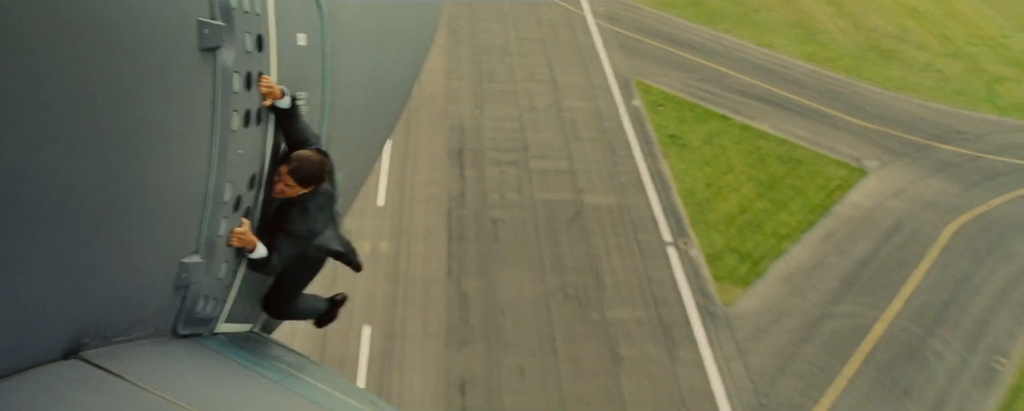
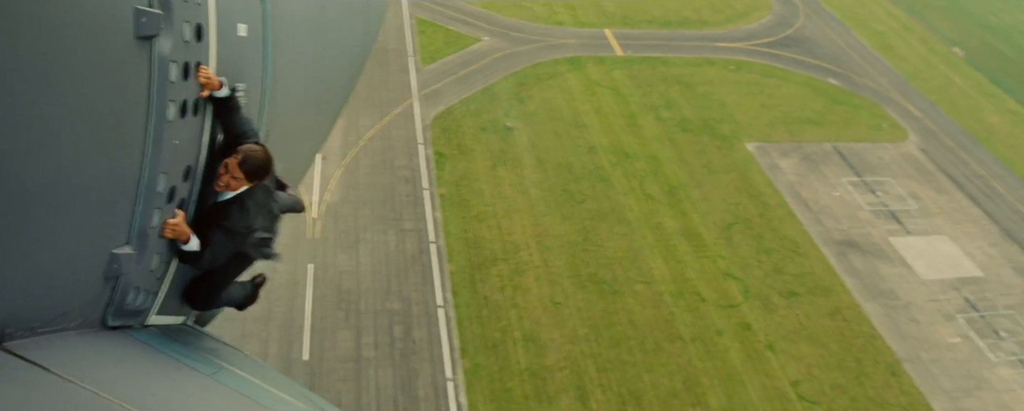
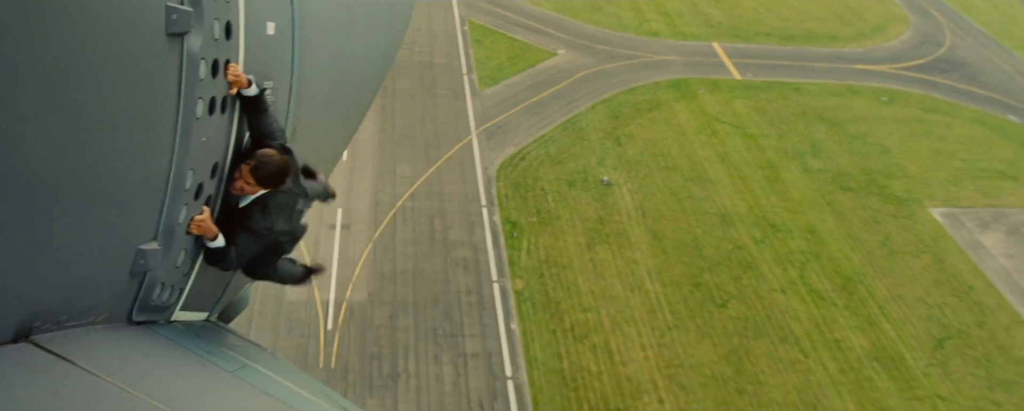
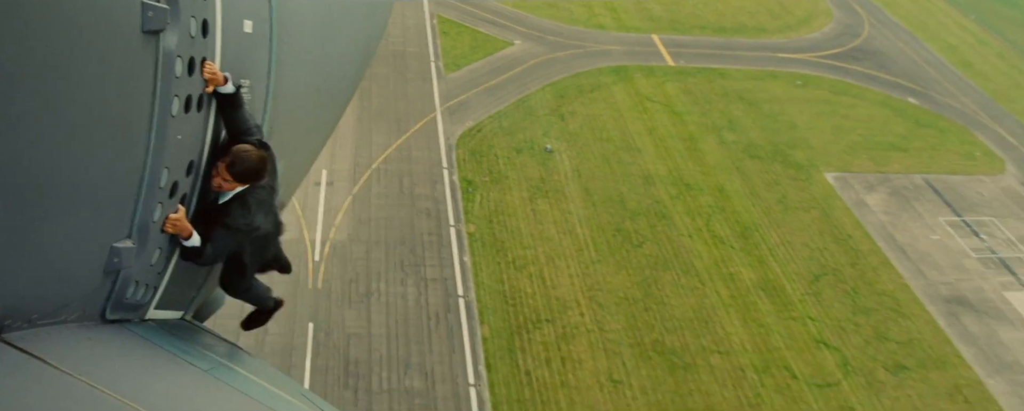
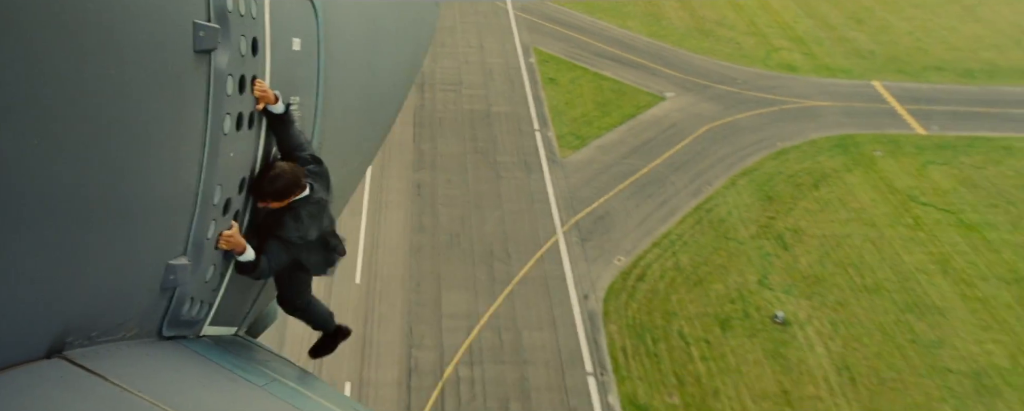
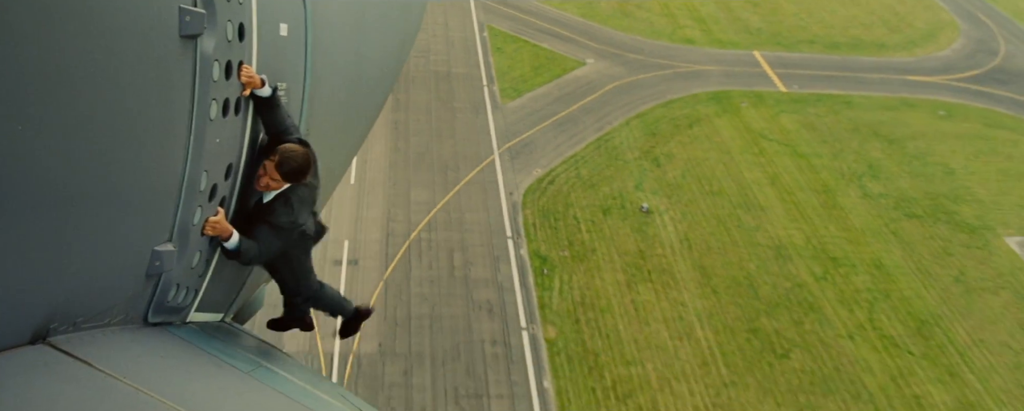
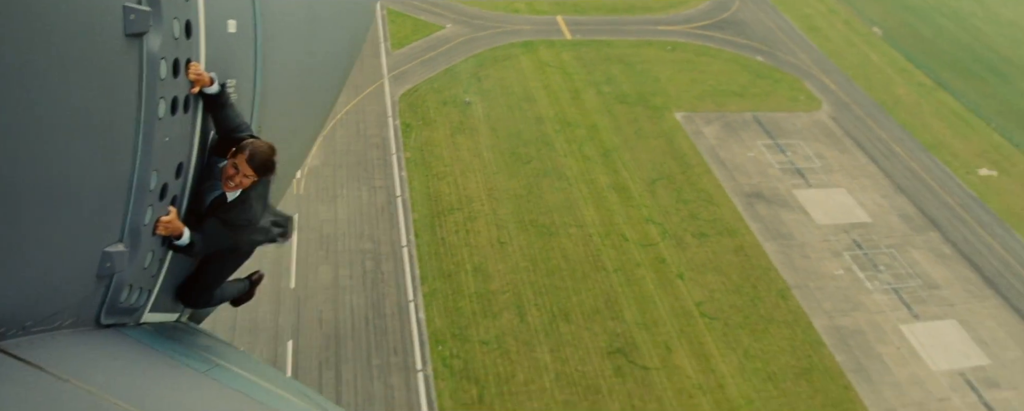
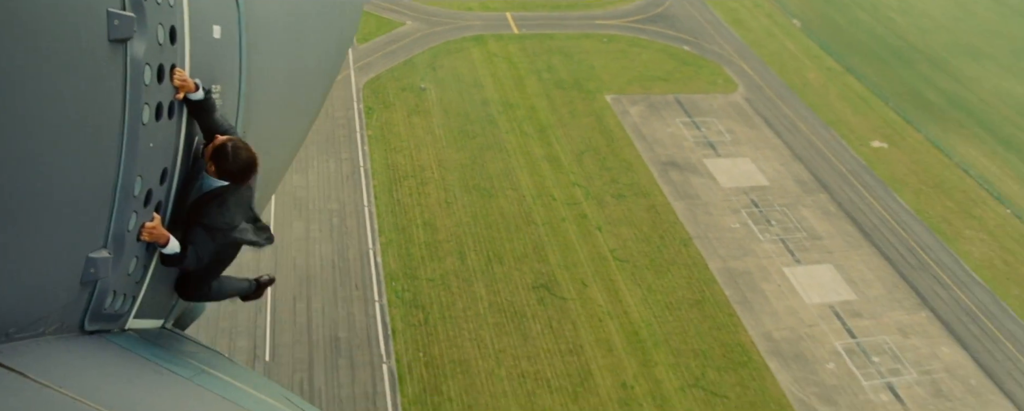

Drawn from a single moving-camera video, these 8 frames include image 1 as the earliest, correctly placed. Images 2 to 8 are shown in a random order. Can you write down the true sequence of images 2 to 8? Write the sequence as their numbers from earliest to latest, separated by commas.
5, 6, 3, 4, 2, 7, 8
